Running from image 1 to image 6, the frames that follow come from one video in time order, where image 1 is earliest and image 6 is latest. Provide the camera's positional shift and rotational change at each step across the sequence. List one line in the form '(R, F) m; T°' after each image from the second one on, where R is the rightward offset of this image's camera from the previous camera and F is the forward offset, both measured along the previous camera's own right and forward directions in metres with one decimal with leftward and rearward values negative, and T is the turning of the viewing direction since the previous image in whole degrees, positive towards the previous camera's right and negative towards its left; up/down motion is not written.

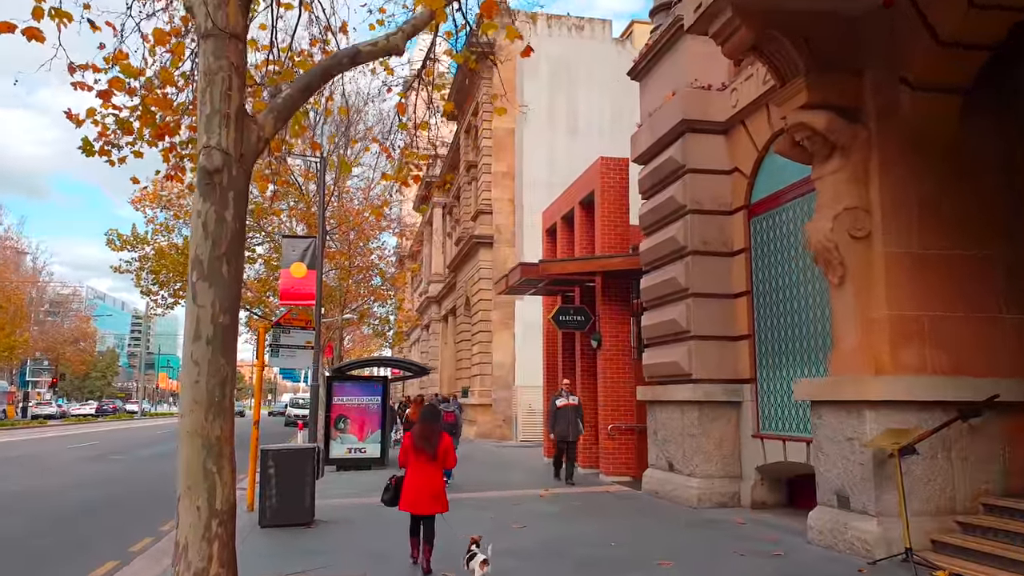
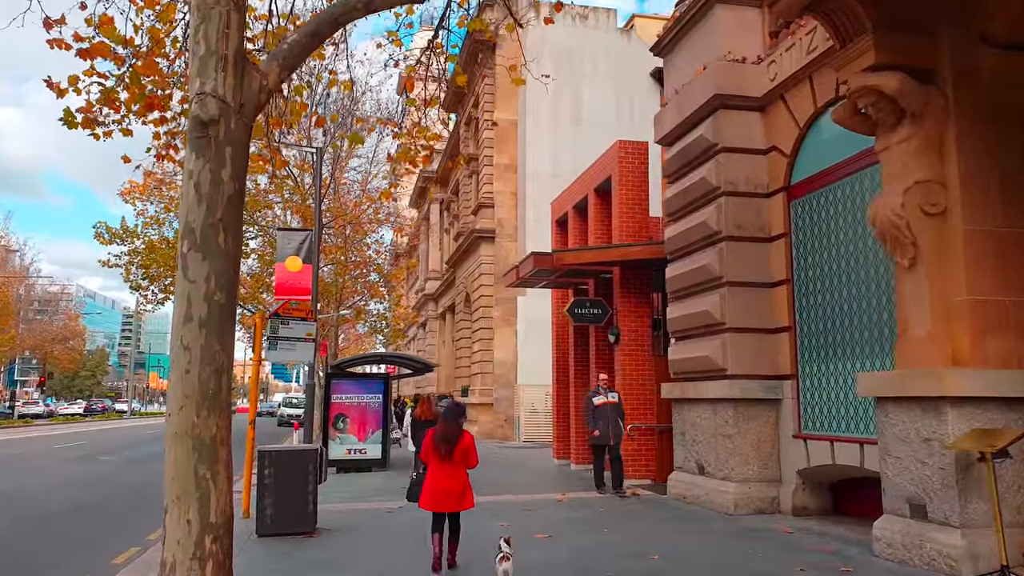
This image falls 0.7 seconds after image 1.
(-0.4, +0.9) m; +1°
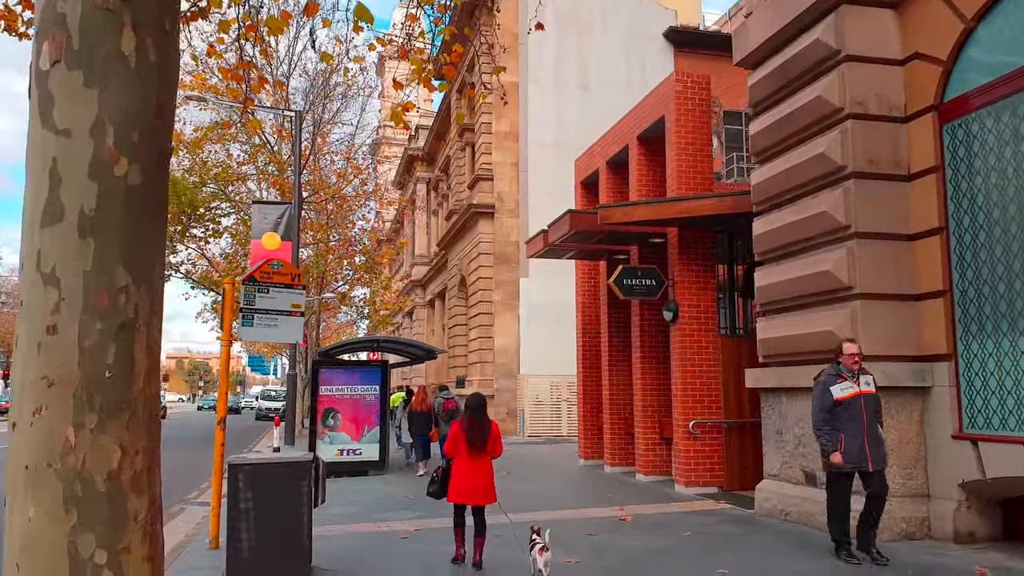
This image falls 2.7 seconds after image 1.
(-0.8, +2.5) m; +2°
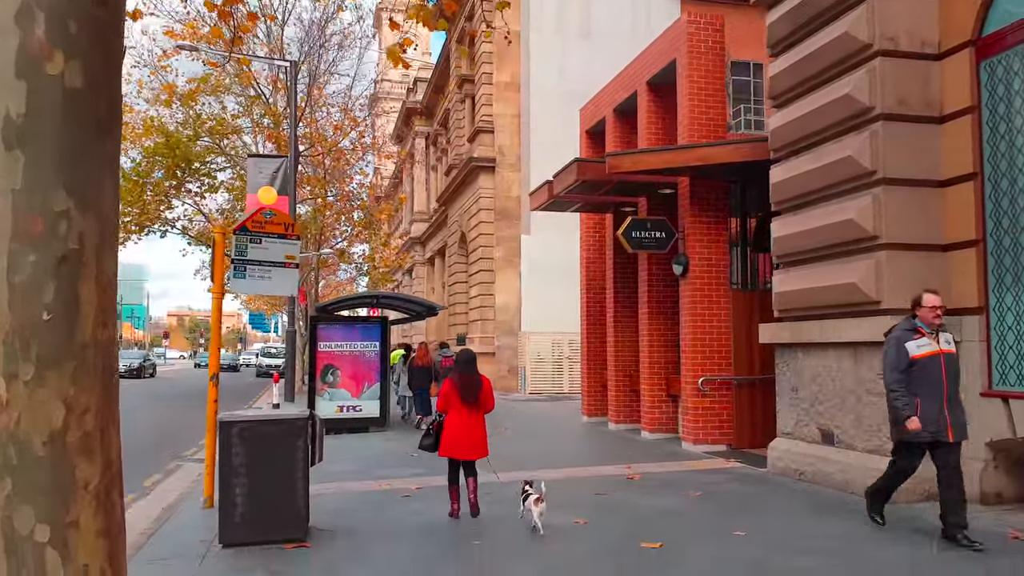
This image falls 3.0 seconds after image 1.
(-0.1, +0.4) m; 0°
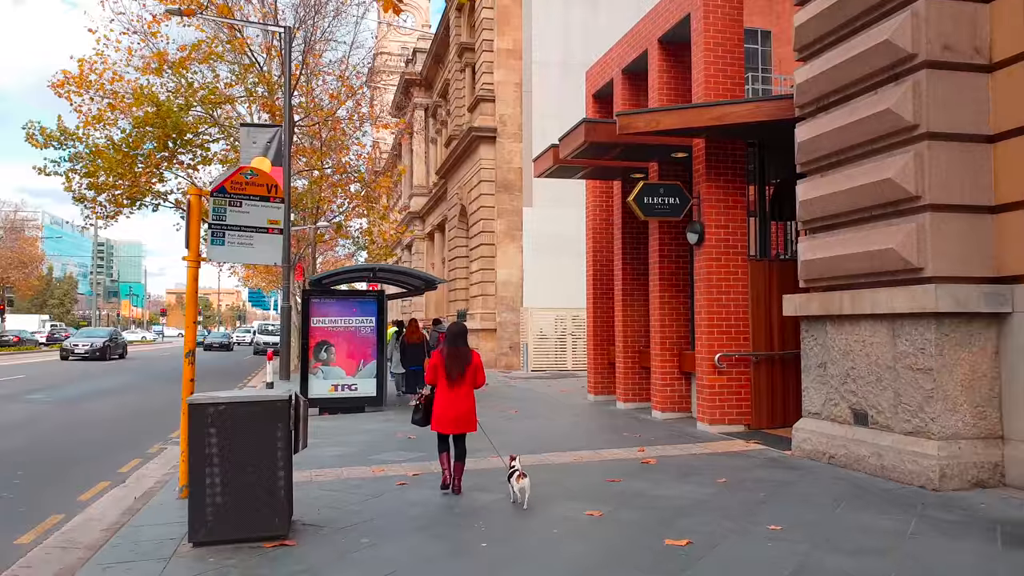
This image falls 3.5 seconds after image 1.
(0.0, +0.7) m; 0°
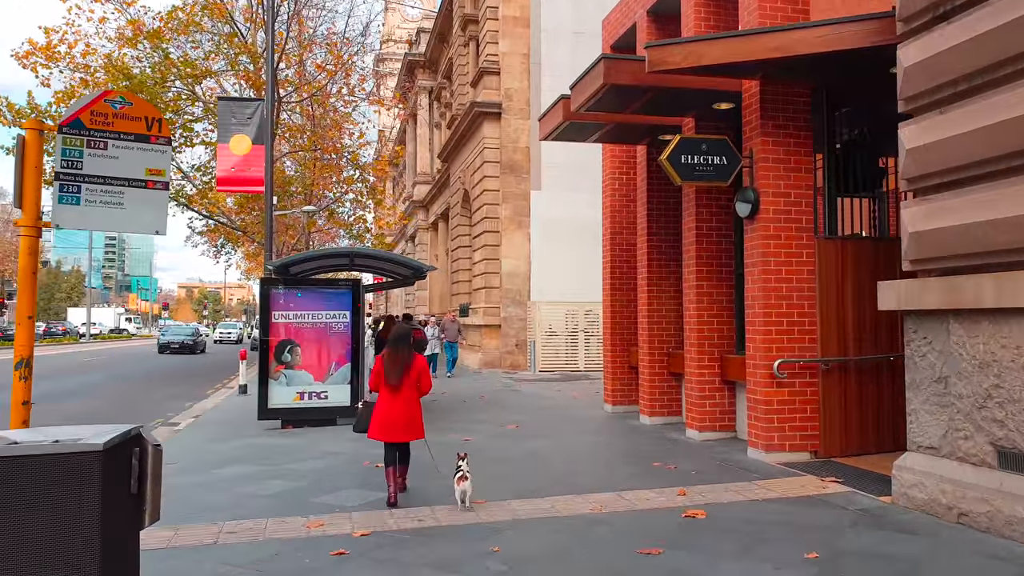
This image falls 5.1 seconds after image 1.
(+0.1, +2.3) m; -1°
